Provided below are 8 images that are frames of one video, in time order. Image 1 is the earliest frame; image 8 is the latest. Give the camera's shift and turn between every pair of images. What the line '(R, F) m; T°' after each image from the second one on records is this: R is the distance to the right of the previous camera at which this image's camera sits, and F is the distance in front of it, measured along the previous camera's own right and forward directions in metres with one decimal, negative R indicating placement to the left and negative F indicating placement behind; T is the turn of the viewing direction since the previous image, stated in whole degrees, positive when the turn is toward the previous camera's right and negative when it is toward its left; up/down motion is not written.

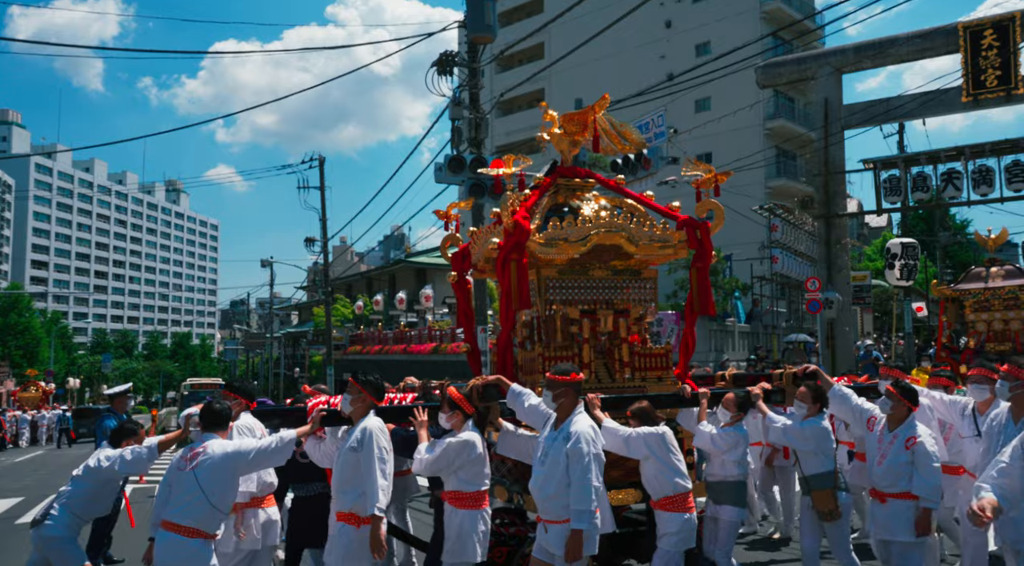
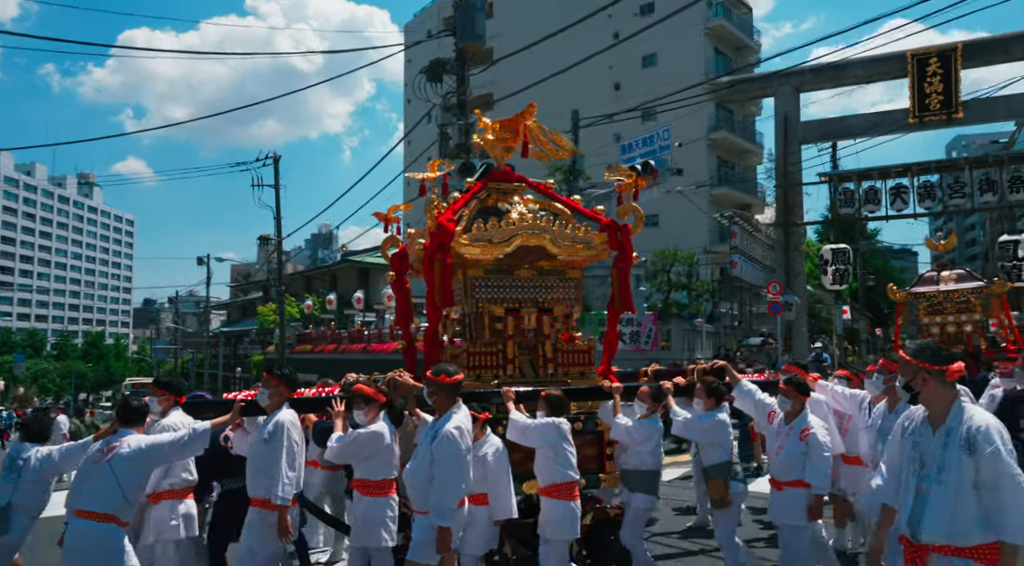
(+0.5, -0.3) m; +1°
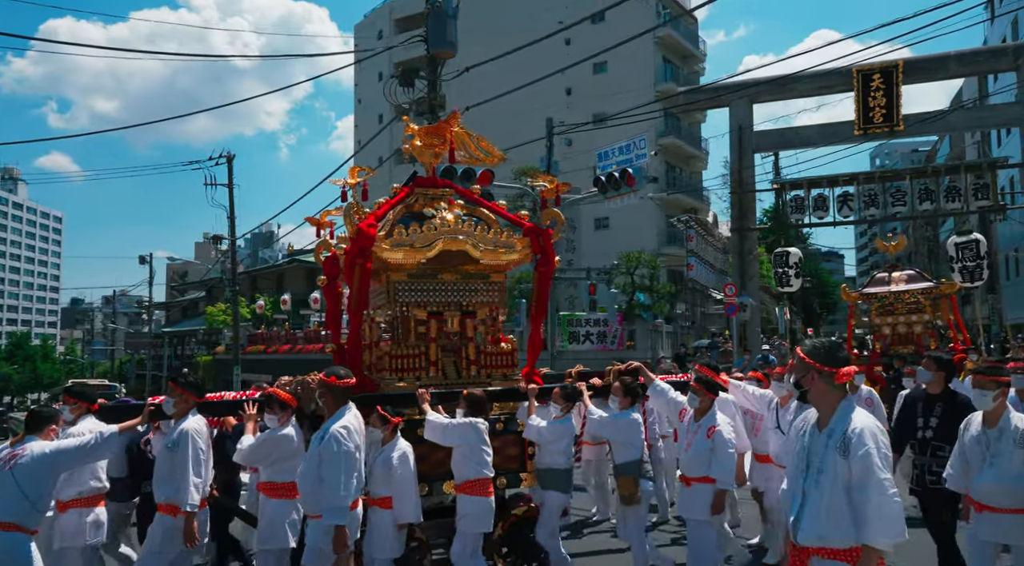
(+0.5, -0.2) m; +1°
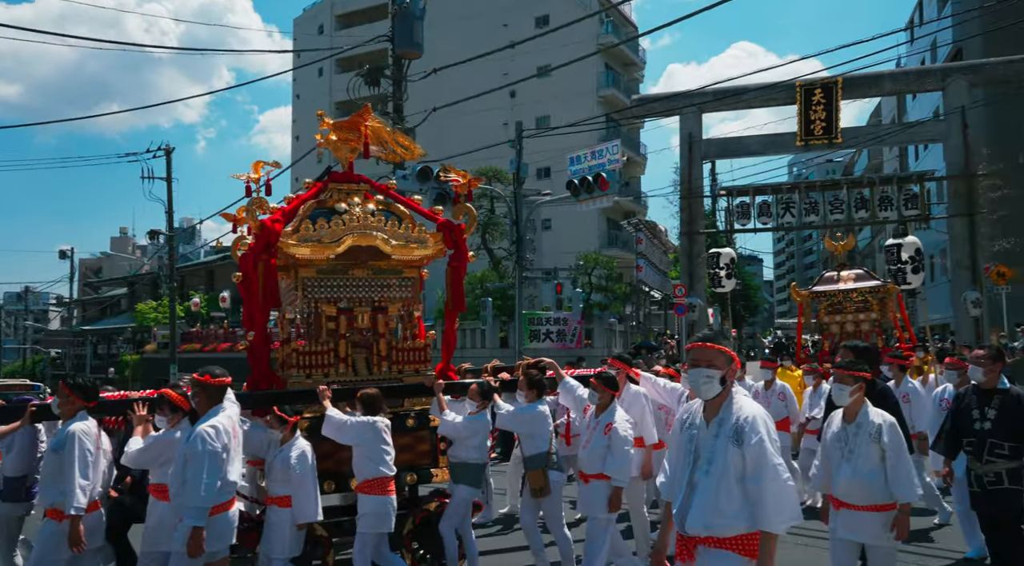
(+0.5, 0.0) m; +2°
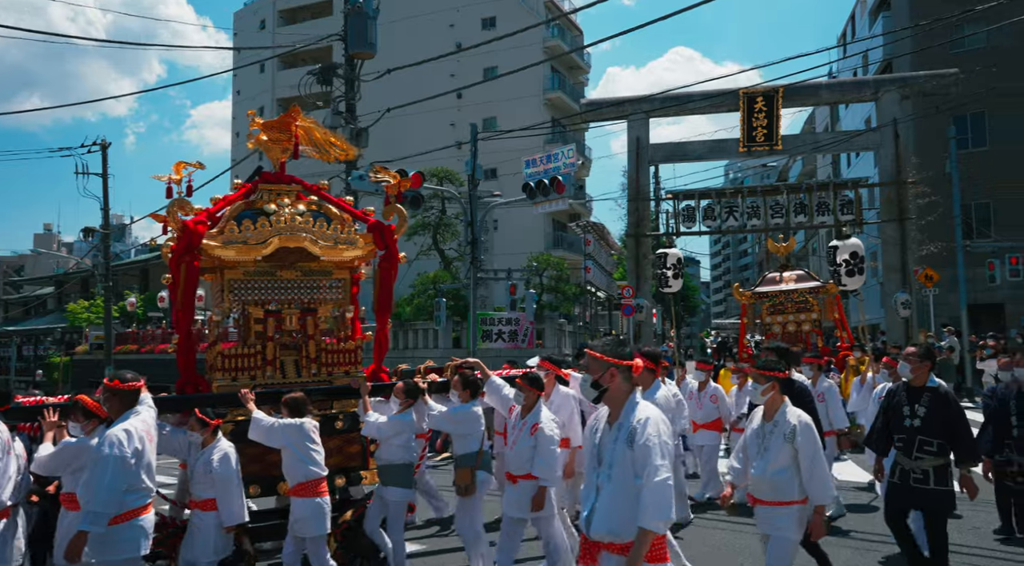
(+0.2, 0.0) m; +3°
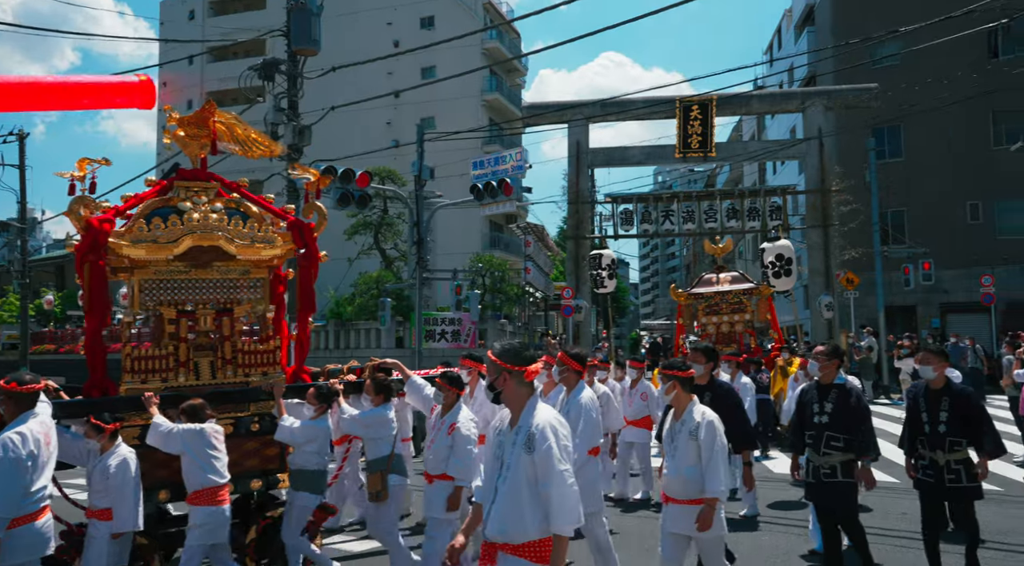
(+0.2, 0.0) m; +3°
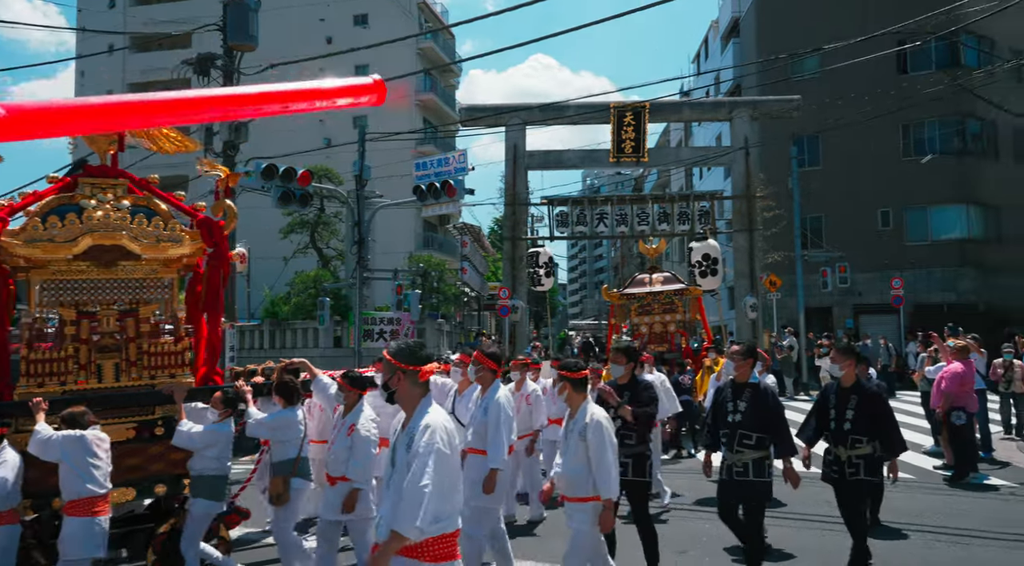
(+0.3, 0.0) m; +4°
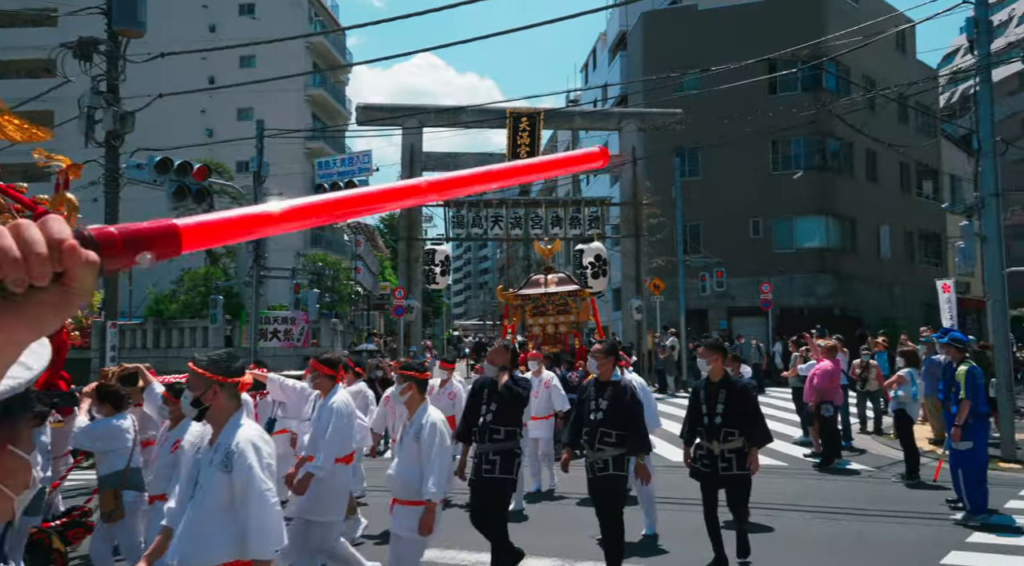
(-0.1, -0.6) m; +7°
